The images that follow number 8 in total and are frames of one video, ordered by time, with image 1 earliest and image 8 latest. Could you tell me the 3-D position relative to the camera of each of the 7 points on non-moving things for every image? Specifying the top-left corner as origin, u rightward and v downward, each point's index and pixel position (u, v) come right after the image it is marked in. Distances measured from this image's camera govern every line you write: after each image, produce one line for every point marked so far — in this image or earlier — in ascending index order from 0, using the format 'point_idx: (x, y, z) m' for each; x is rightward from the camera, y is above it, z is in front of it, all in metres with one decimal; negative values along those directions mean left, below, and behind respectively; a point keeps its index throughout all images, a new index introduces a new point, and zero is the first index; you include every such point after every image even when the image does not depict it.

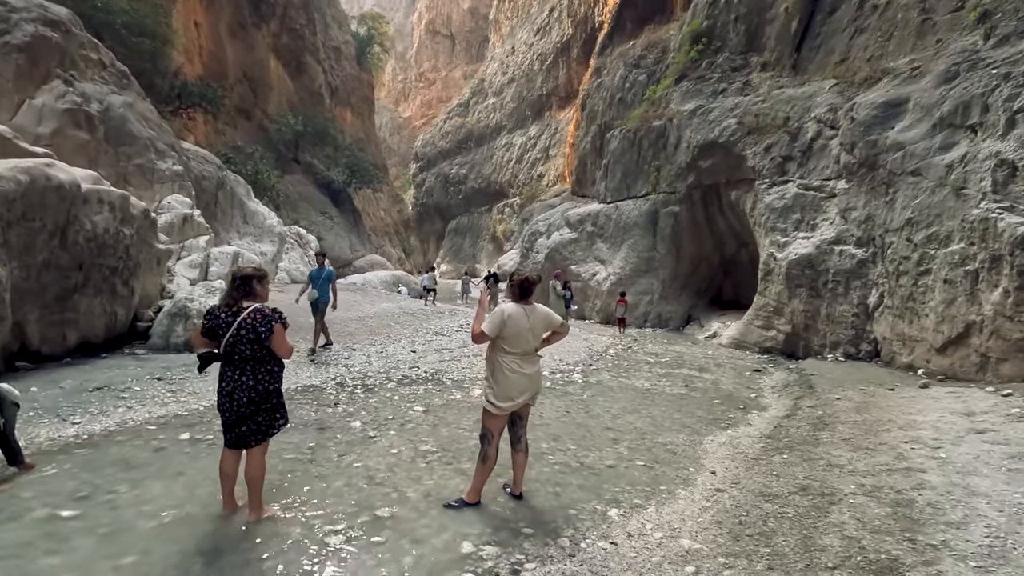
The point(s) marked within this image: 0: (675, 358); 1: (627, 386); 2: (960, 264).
0: (+4.8, -2.1, +15.6) m
1: (+2.5, -2.1, +11.6) m
2: (+9.4, +0.5, +11.3) m
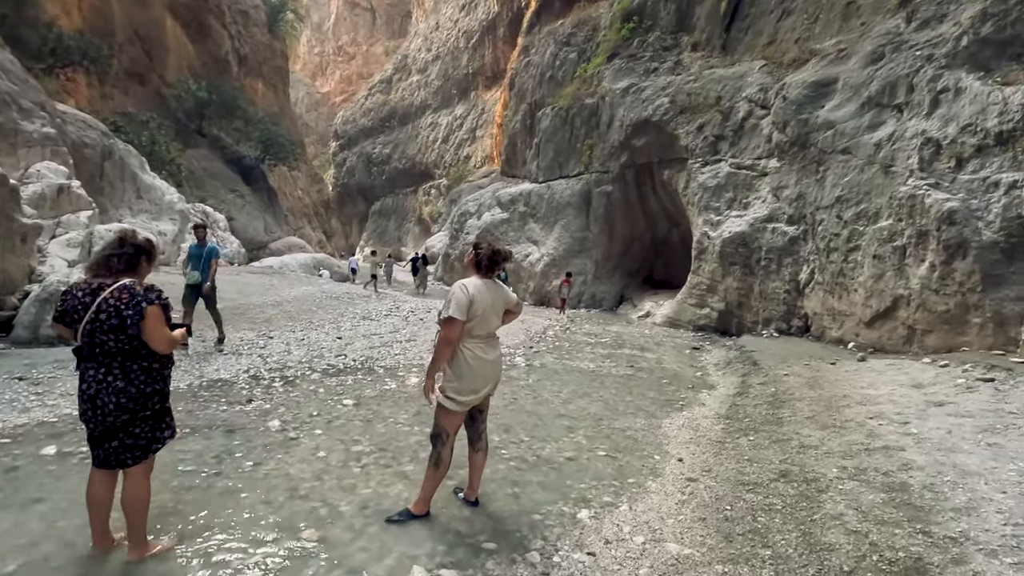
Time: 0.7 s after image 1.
0: (+2.9, -1.4, +15.4) m
1: (+1.2, -1.7, +11.1) m
2: (+8.1, +1.0, +11.6) m
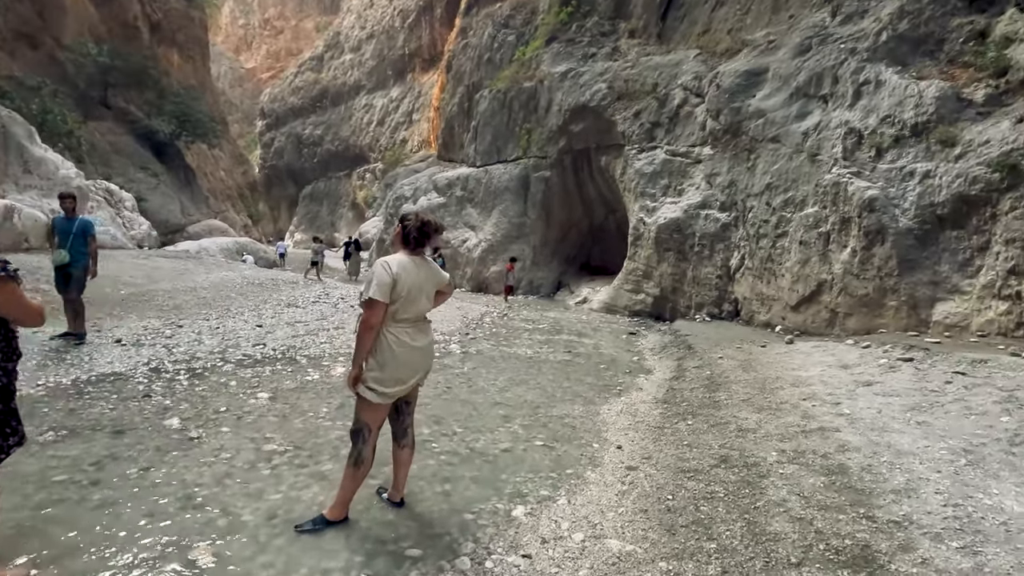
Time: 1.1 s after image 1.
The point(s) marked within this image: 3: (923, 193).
0: (+1.1, -1.0, +15.2) m
1: (-0.1, -1.3, +10.7) m
2: (+6.7, +1.4, +12.0) m
3: (+7.9, +1.8, +10.2) m
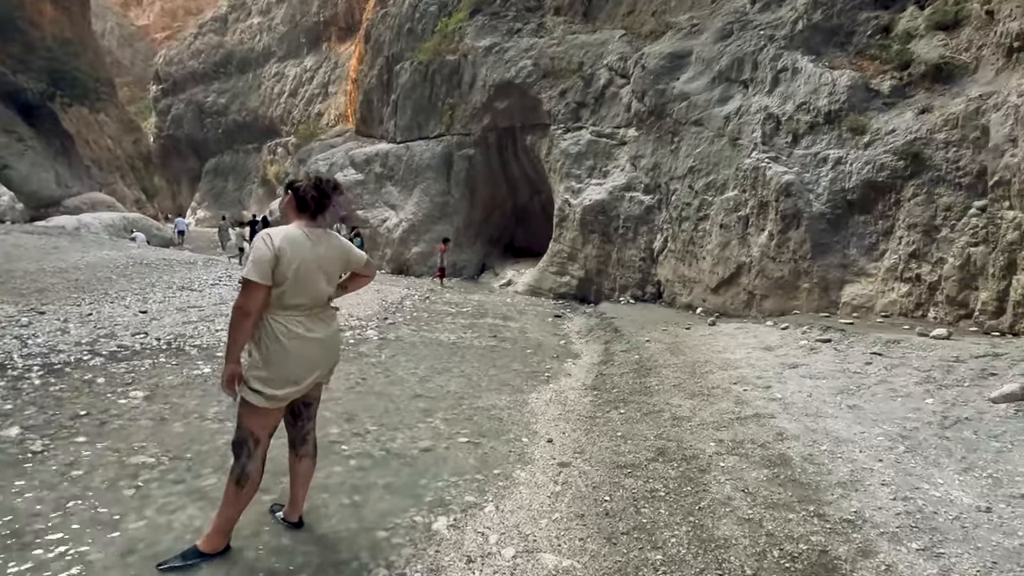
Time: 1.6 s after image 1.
0: (-1.0, -0.5, +14.6) m
1: (-1.5, -1.0, +10.1) m
2: (+5.0, +1.8, +12.2) m
3: (+6.4, +2.2, +10.6) m
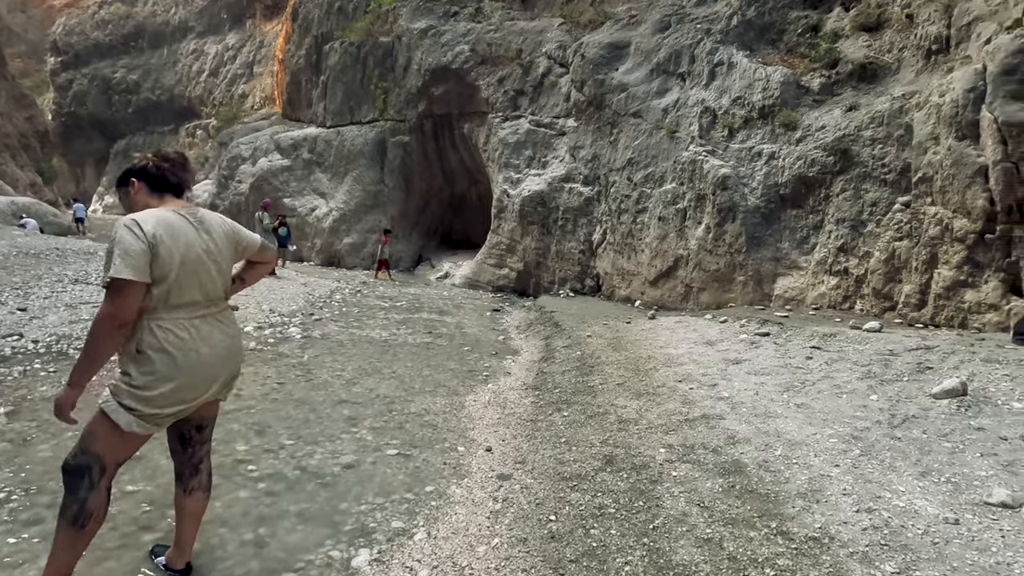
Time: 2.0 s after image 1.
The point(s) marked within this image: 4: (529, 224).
0: (-2.6, -0.3, +14.0) m
1: (-2.6, -0.9, +9.3) m
2: (+3.6, +1.9, +12.2) m
3: (+5.2, +2.3, +10.8) m
4: (+0.5, +1.8, +15.4) m
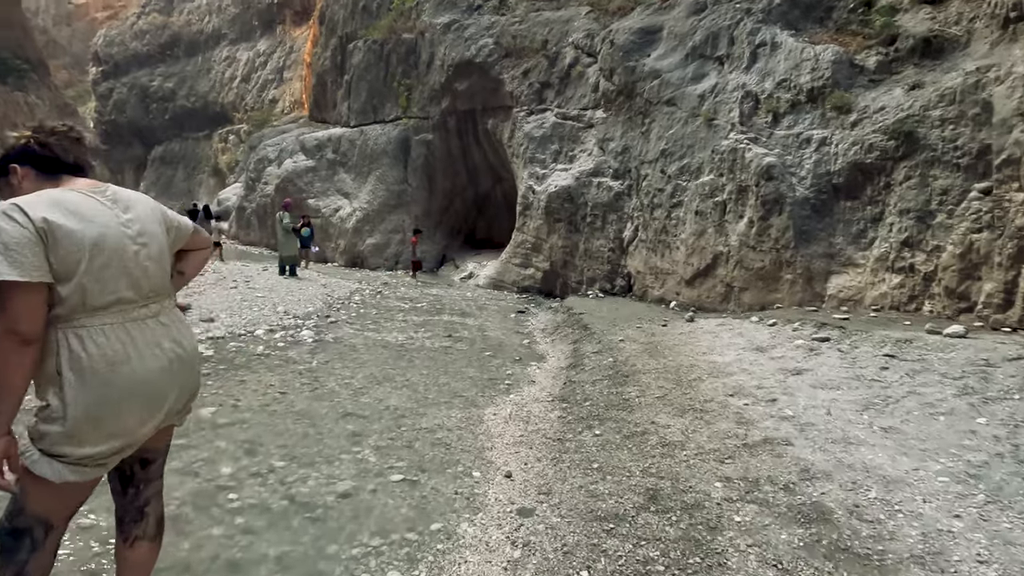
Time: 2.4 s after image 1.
0: (-2.0, -0.4, +13.4) m
1: (-2.2, -0.9, +8.8) m
2: (+4.2, +1.9, +11.3) m
3: (+5.6, +2.3, +9.8) m
4: (+1.2, +1.8, +14.6) m
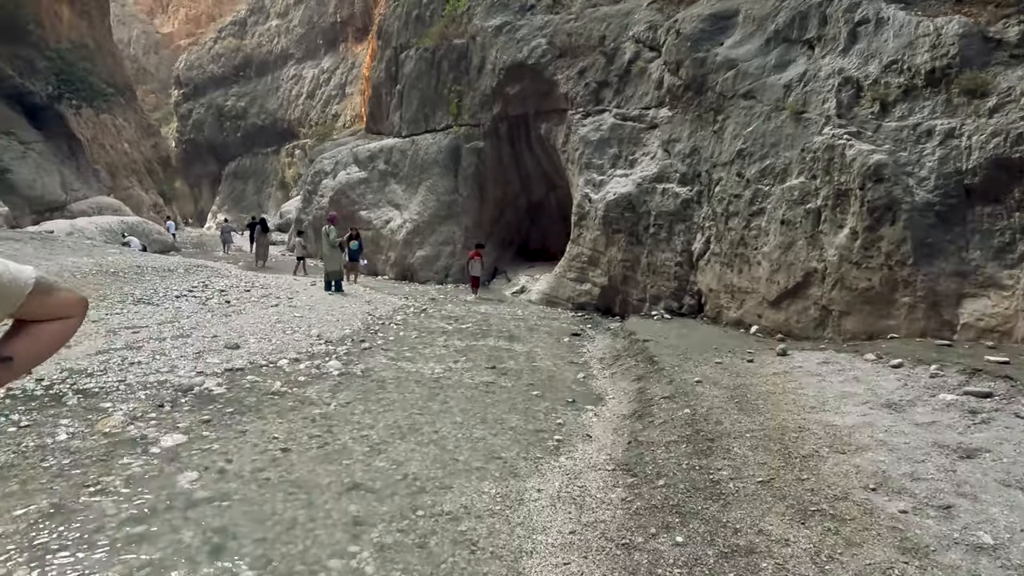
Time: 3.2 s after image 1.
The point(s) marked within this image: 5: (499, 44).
0: (-0.8, -0.8, +12.3) m
1: (-1.5, -1.3, +7.7) m
2: (+5.1, +1.5, +9.6) m
3: (+6.4, +1.9, +7.9) m
4: (+2.5, +1.4, +13.2) m
5: (-0.5, +9.0, +19.7) m
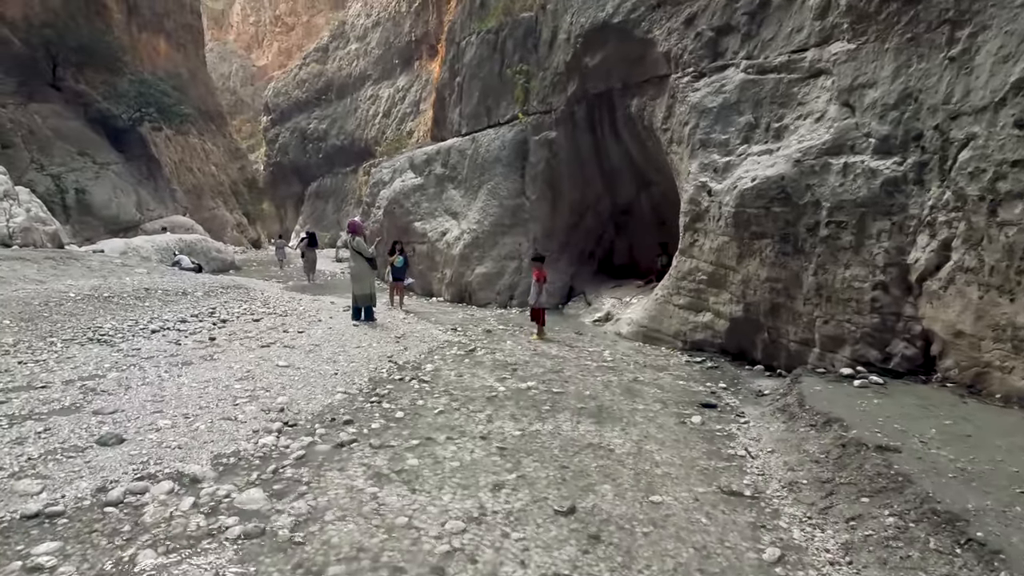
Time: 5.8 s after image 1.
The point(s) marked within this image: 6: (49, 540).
0: (+0.5, -1.3, +7.9) m
1: (-0.8, -1.7, +3.5) m
2: (+6.0, +1.1, +4.5) m
3: (+7.0, +1.5, +2.8) m
4: (+3.9, +0.8, +8.5) m
5: (+1.8, +8.2, +15.5) m
6: (-2.9, -1.6, +3.5) m
